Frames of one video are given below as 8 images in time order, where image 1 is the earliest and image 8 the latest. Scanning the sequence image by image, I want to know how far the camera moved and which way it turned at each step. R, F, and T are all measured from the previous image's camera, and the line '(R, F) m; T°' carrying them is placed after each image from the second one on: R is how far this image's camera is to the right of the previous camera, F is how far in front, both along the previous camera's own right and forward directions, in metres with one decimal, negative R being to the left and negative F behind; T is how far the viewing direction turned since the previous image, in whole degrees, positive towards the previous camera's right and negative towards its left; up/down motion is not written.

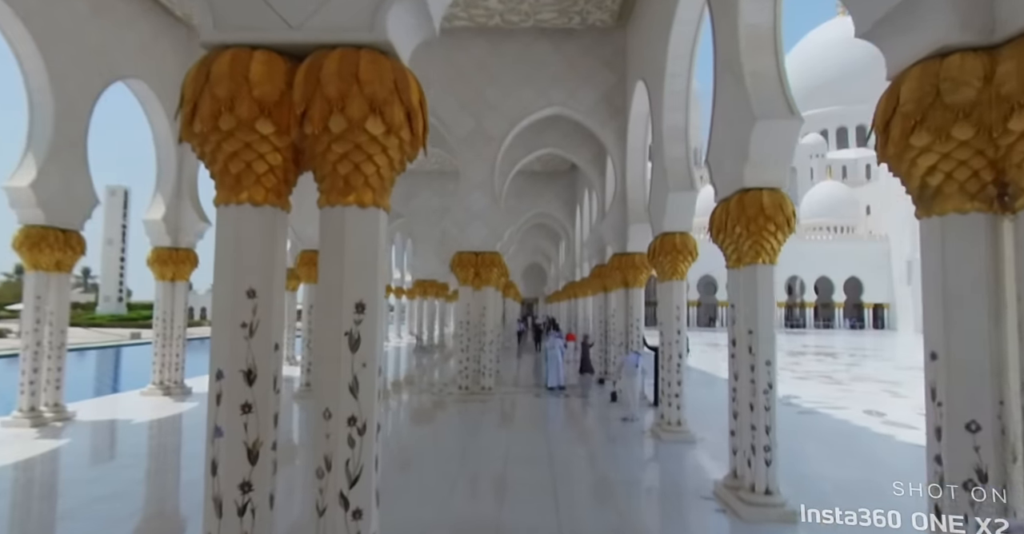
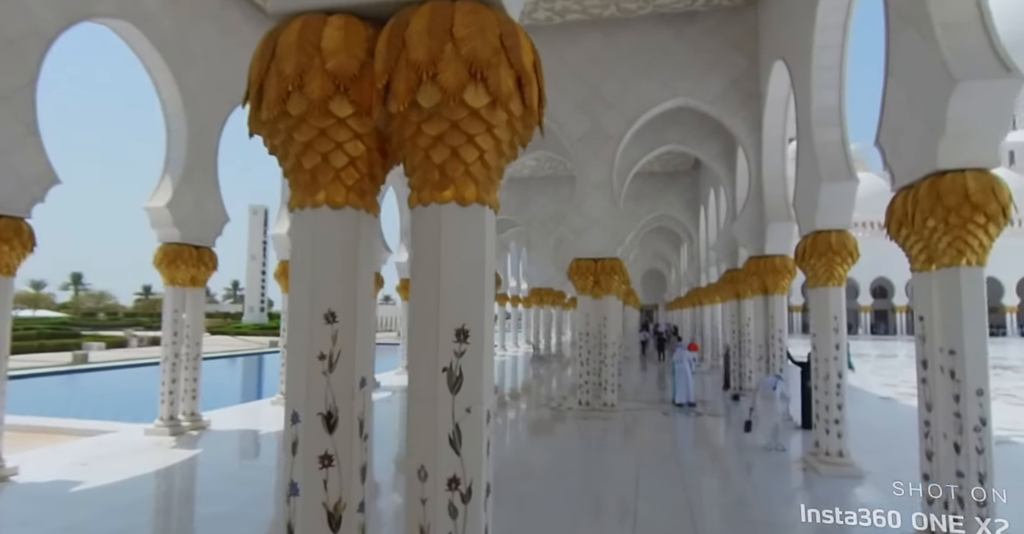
(-0.1, +0.5) m; -11°
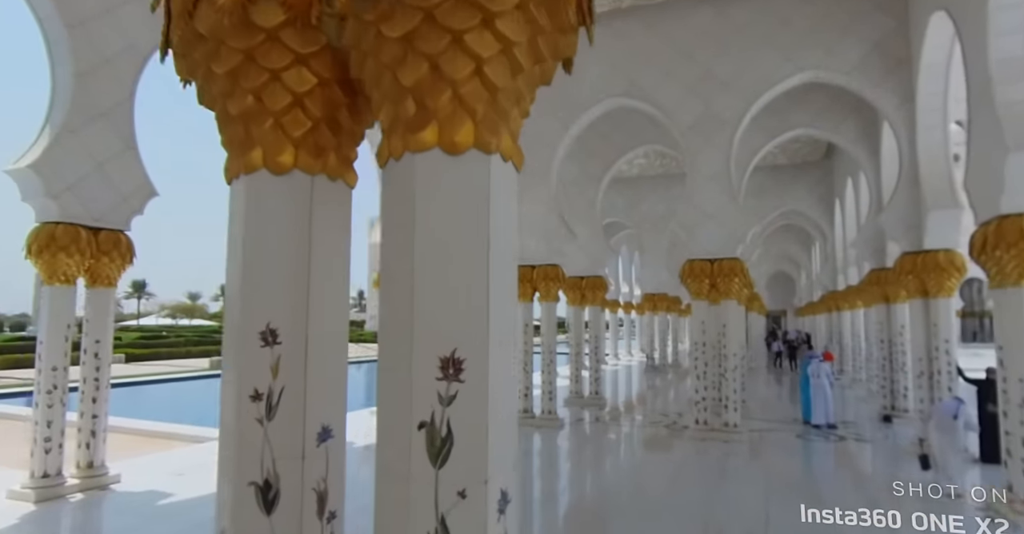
(+0.1, +0.6) m; -11°
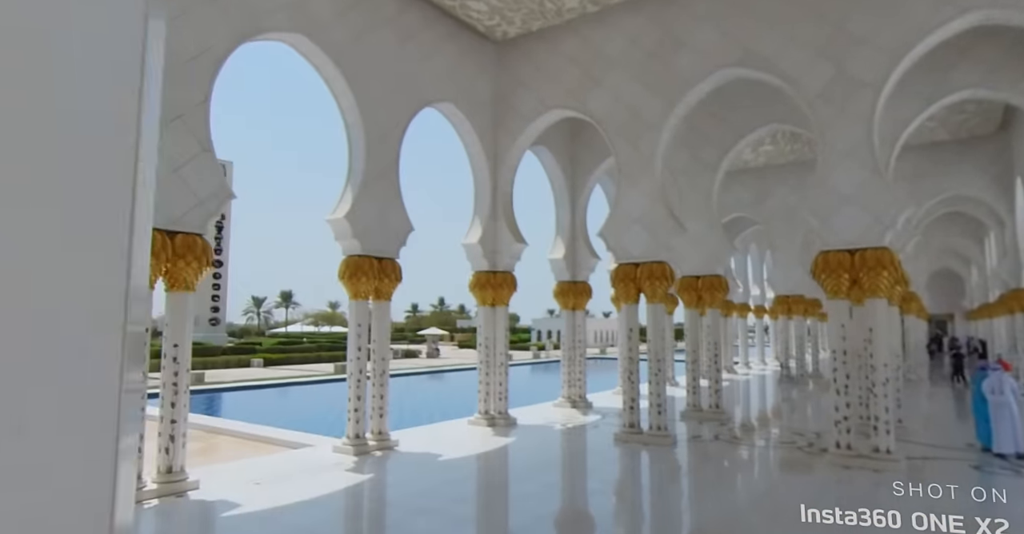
(+0.3, +0.7) m; -12°
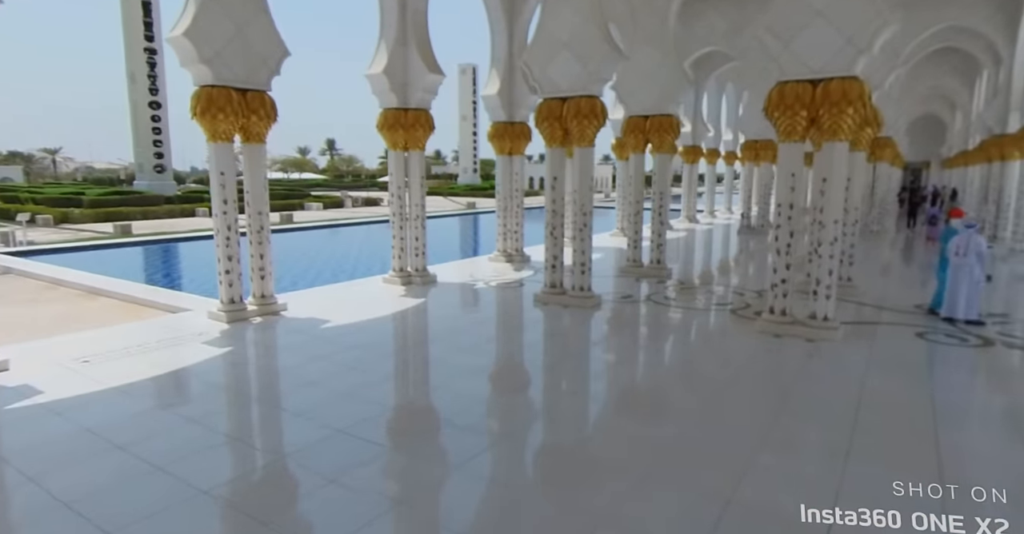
(+0.8, +1.0) m; +2°
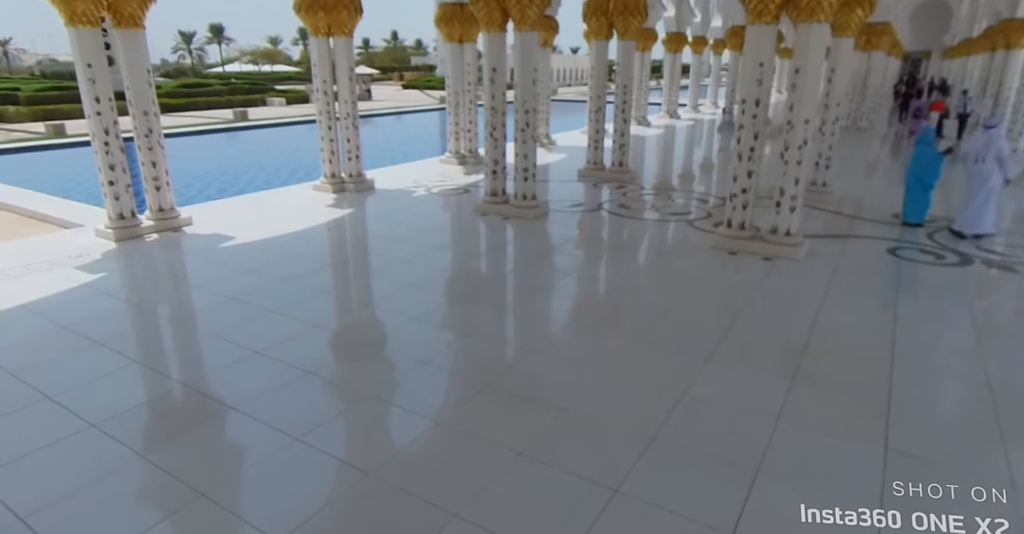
(+0.5, +0.6) m; +1°
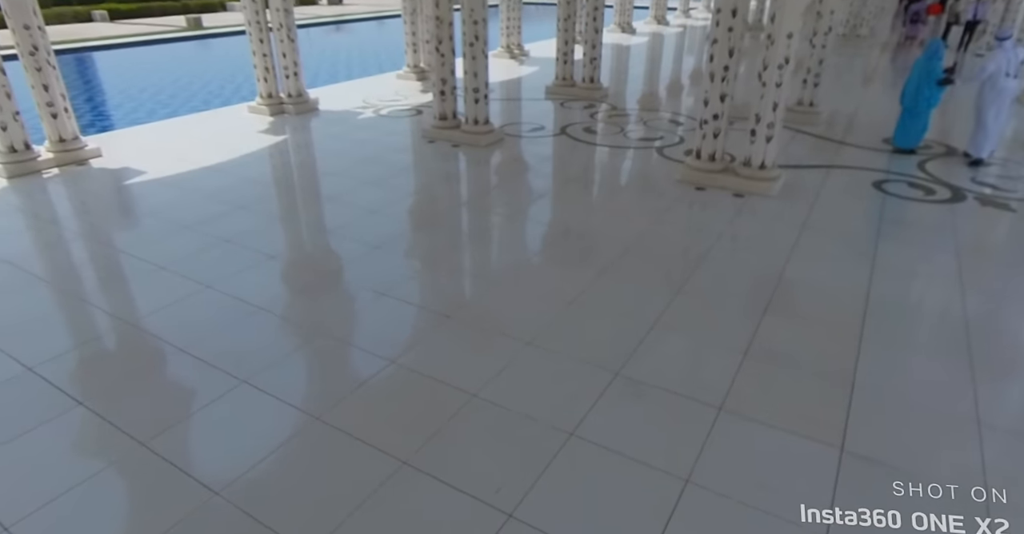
(+0.3, +0.5) m; +1°
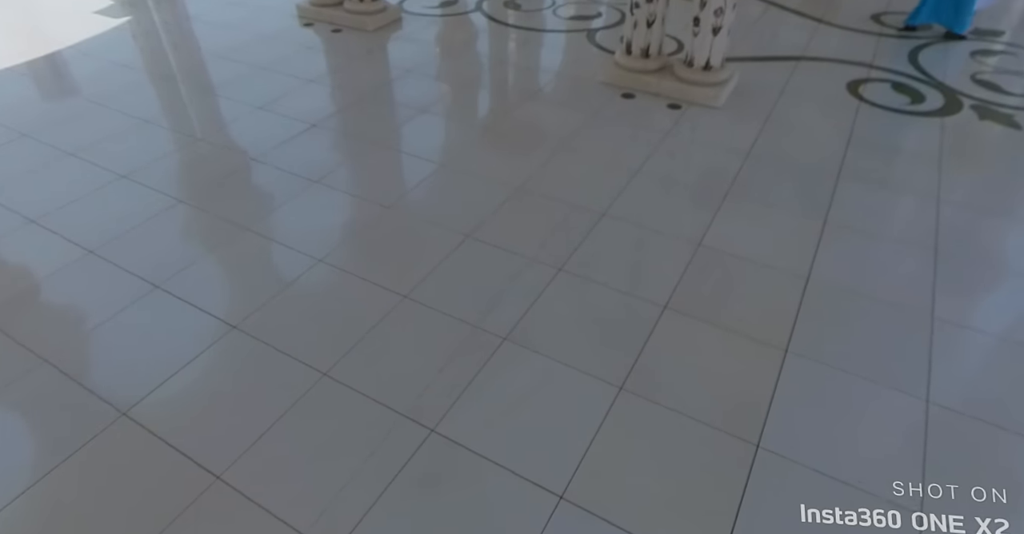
(+0.6, +0.8) m; +1°
